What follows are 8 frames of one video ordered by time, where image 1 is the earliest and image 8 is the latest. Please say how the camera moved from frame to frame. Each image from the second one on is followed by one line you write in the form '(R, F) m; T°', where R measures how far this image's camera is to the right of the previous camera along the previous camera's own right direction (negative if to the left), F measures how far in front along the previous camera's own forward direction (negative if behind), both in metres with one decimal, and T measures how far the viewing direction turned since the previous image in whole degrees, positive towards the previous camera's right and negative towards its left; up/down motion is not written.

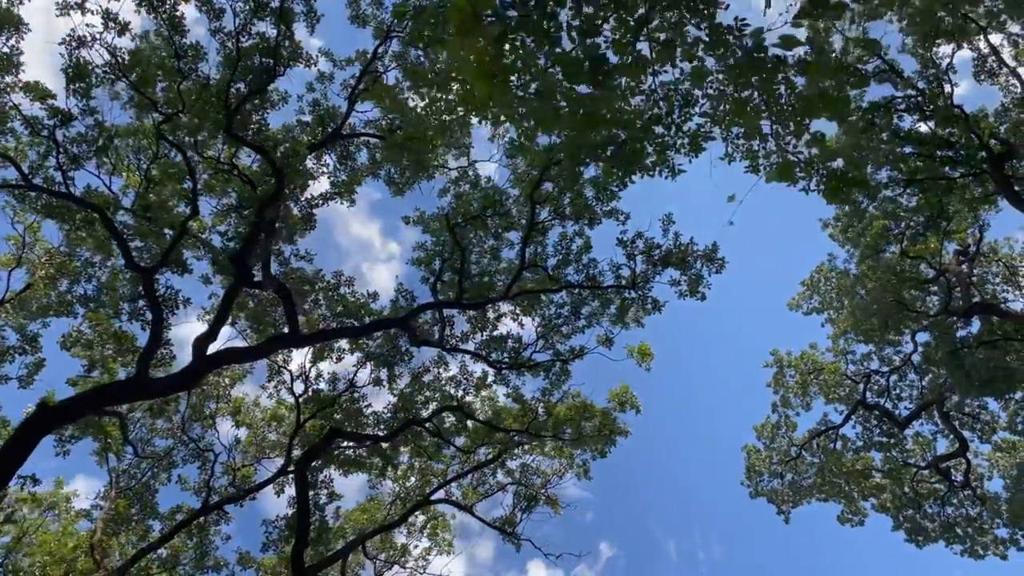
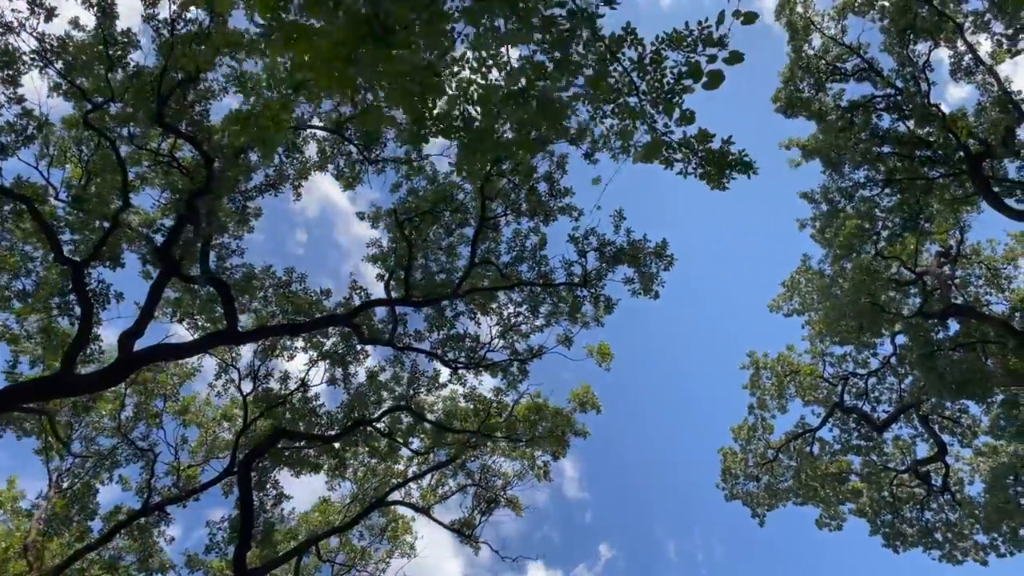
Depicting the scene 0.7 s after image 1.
(+0.4, +0.1) m; 0°
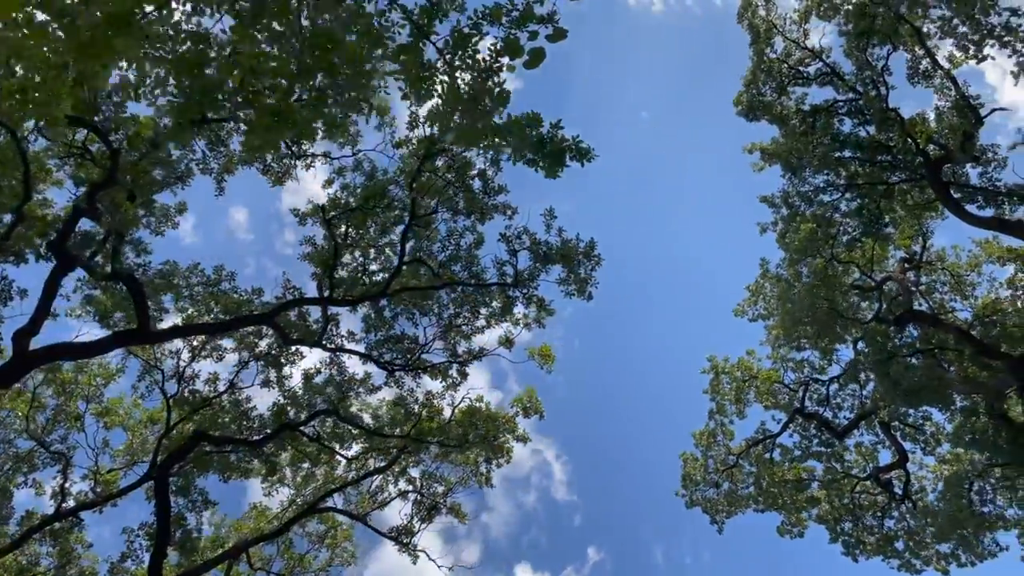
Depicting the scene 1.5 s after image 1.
(+0.4, +0.2) m; +1°
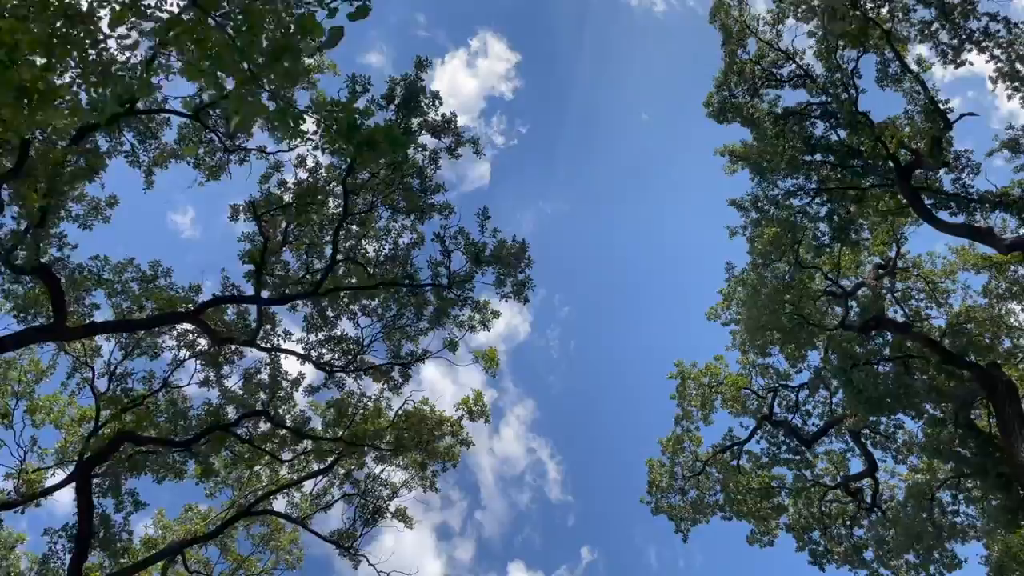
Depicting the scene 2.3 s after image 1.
(+0.4, +0.1) m; 0°
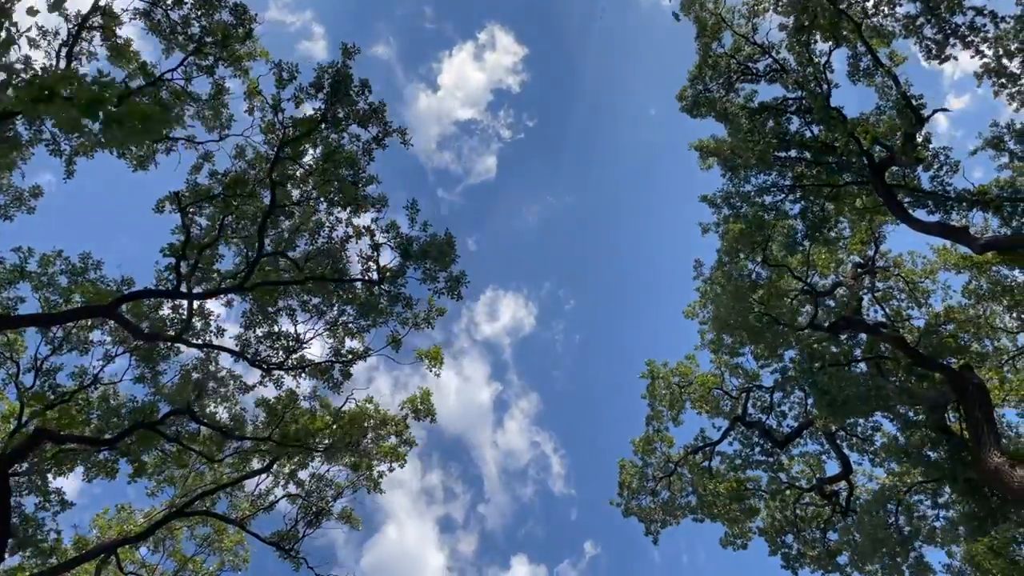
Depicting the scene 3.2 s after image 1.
(+0.5, +0.2) m; 0°
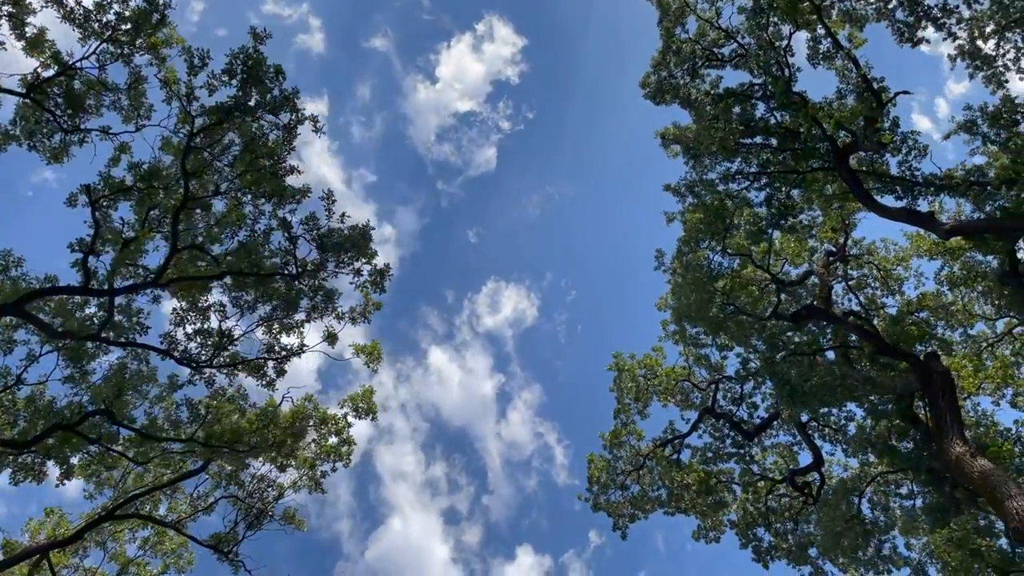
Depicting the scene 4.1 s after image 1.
(+0.5, +0.2) m; 0°
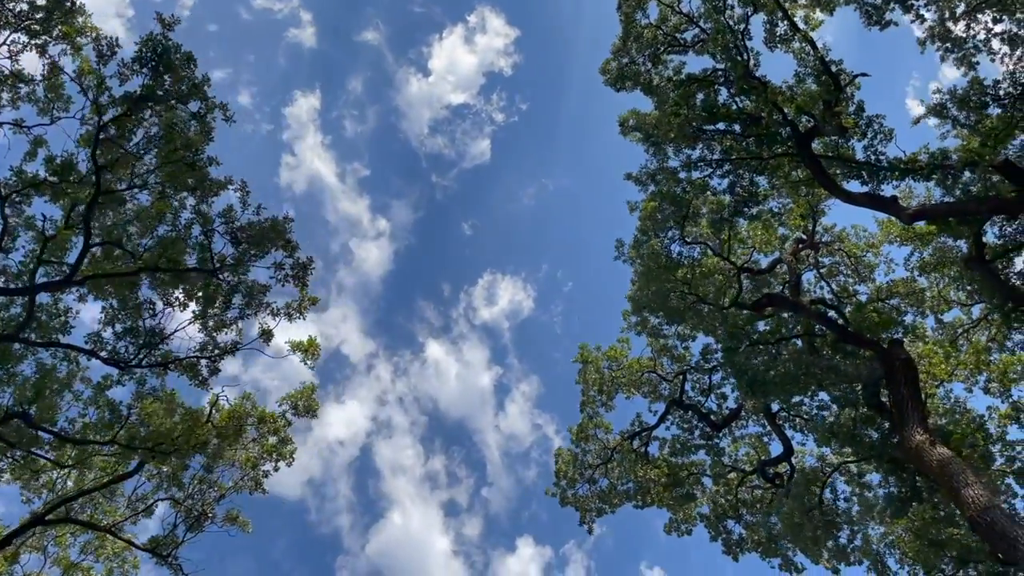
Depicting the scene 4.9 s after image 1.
(+0.4, +0.2) m; 0°
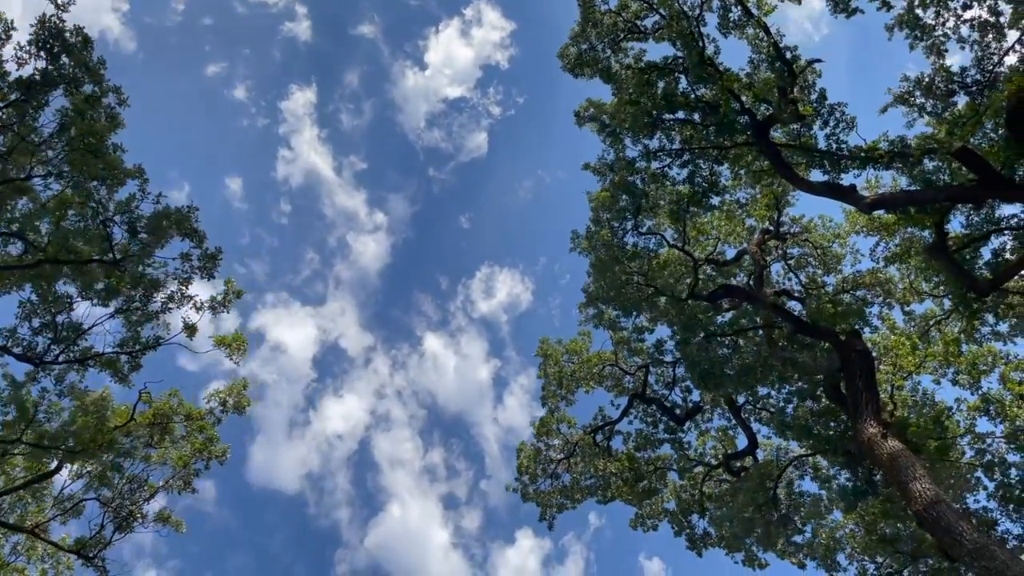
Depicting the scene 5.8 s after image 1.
(+0.5, +0.2) m; 0°
